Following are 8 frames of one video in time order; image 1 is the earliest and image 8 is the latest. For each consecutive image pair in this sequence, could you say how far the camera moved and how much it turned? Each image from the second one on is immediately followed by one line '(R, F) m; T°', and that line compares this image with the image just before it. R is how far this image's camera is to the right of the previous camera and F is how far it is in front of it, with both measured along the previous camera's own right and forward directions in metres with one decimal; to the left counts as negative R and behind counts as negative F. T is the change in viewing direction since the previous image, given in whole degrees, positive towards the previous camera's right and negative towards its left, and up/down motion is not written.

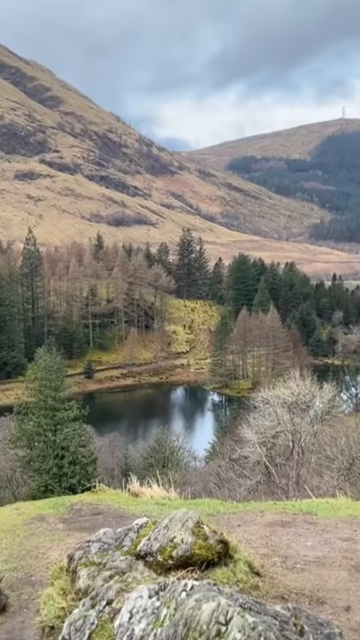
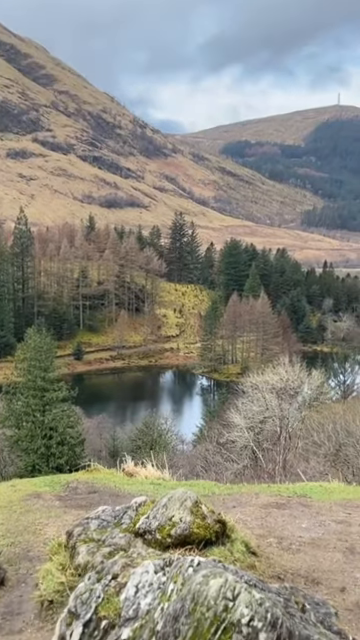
(-0.2, 0.0) m; +1°
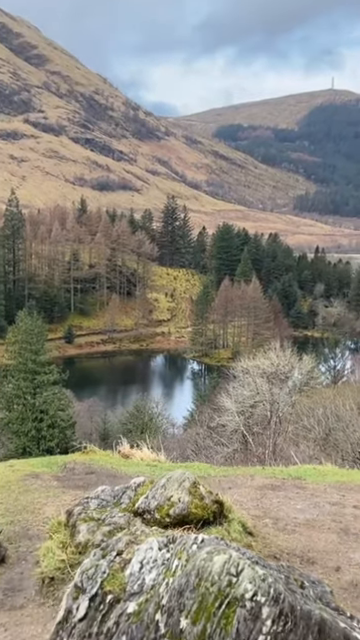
(-0.1, -0.1) m; +1°
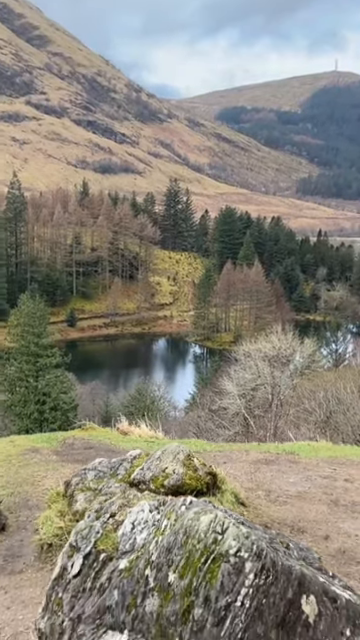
(+0.1, -0.4) m; 0°
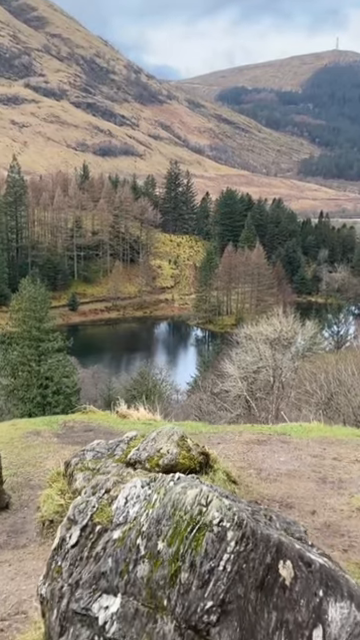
(+0.2, -0.6) m; 0°
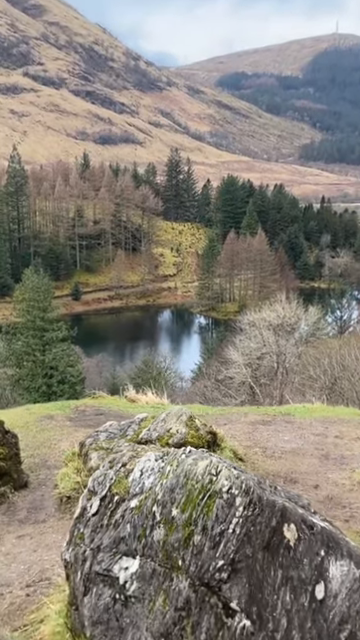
(-0.1, -0.7) m; 0°
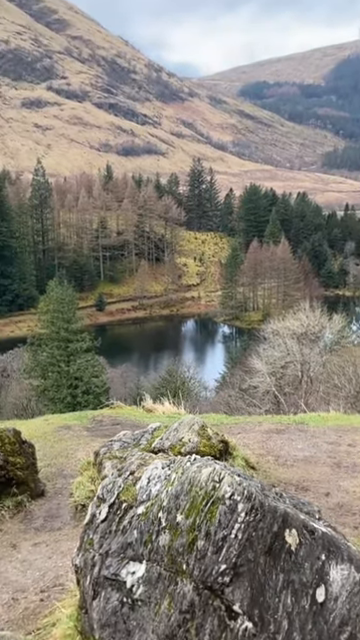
(+0.2, -0.3) m; -2°
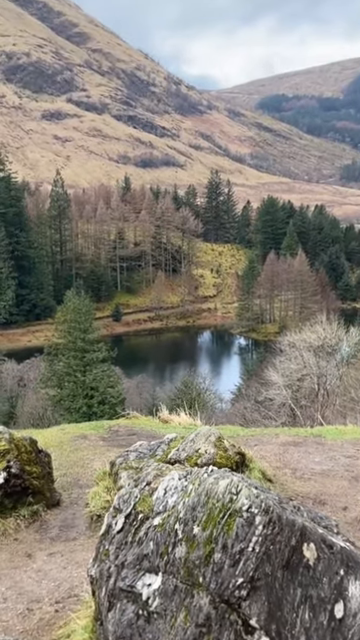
(0.0, 0.0) m; -1°
